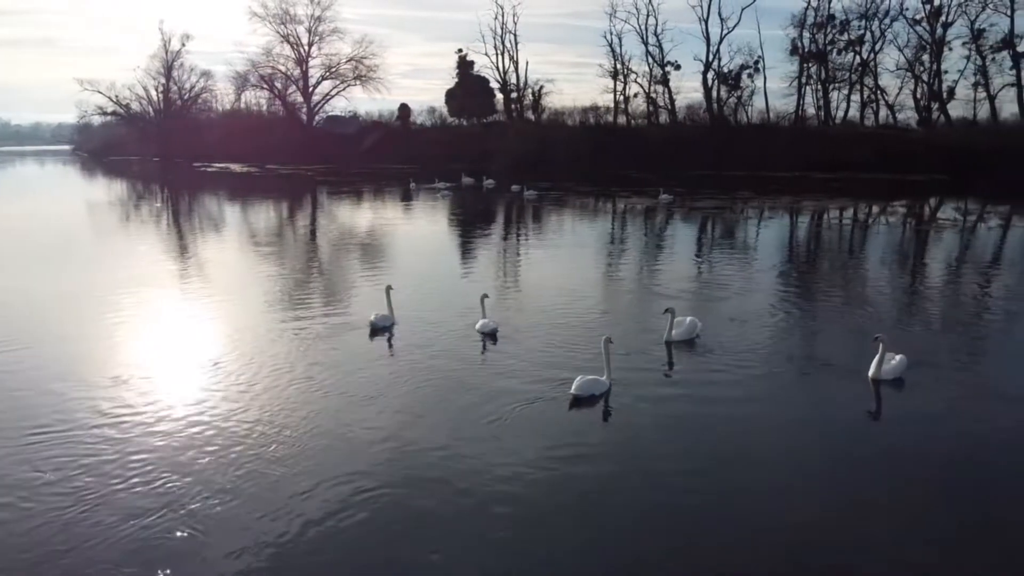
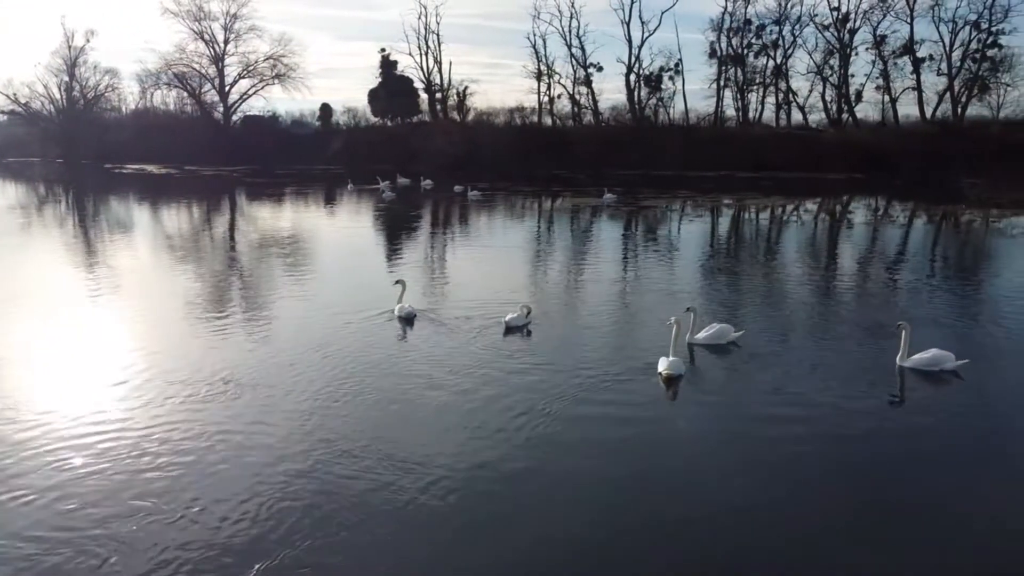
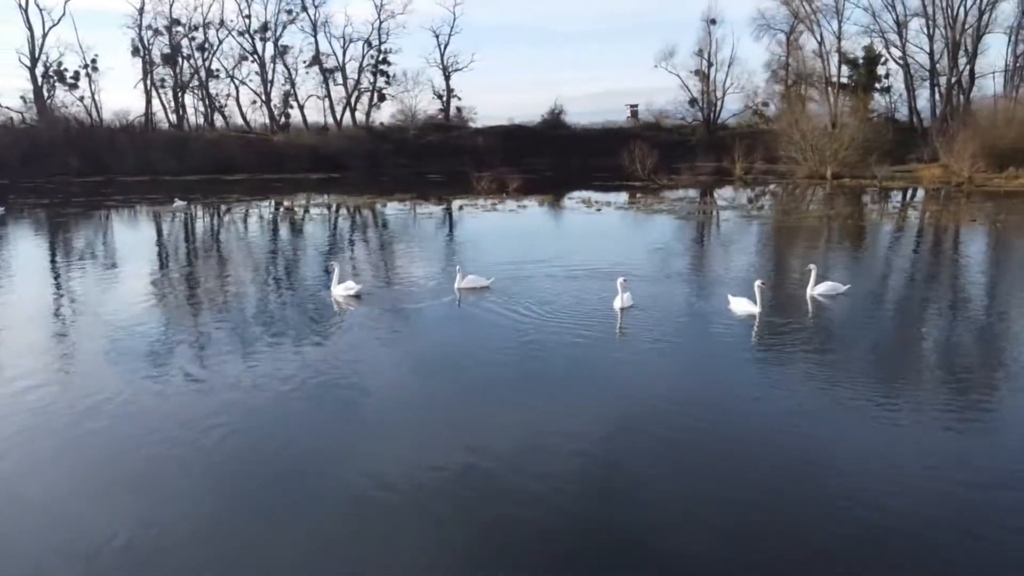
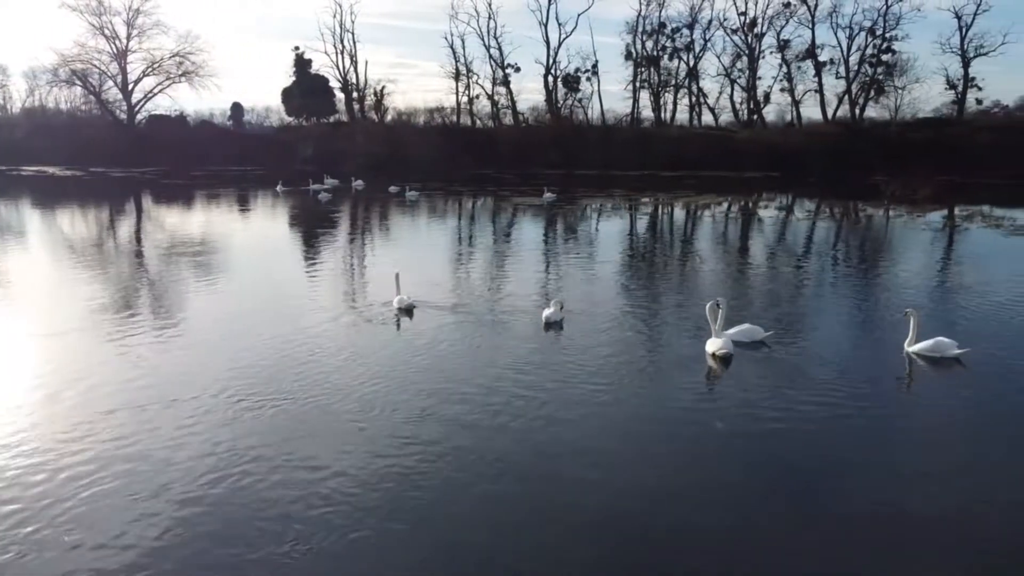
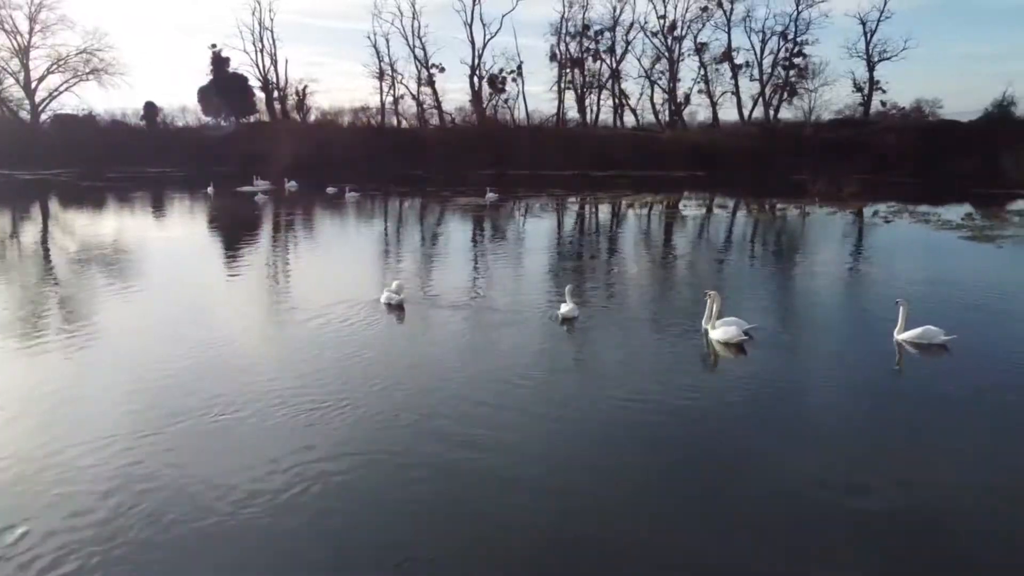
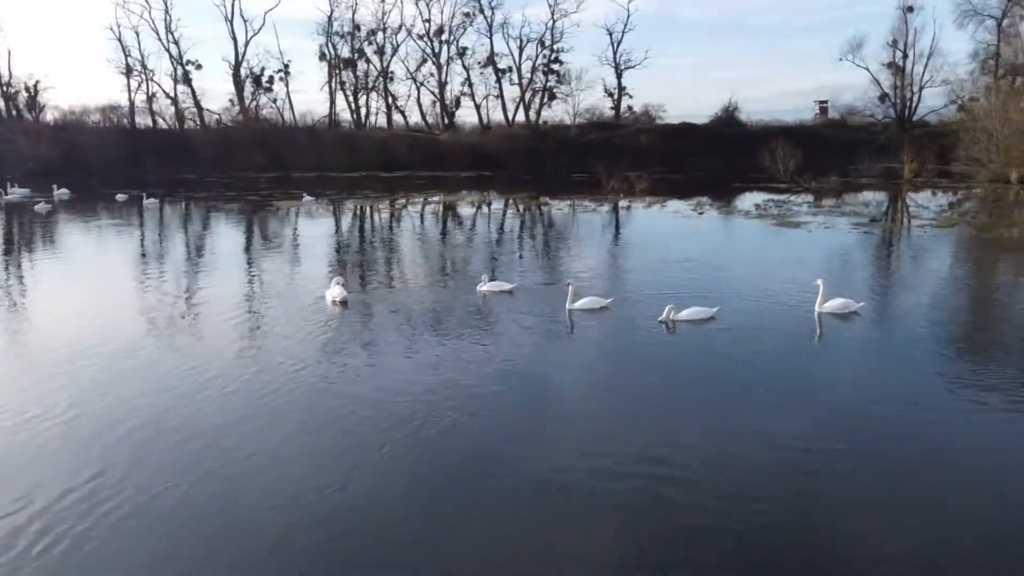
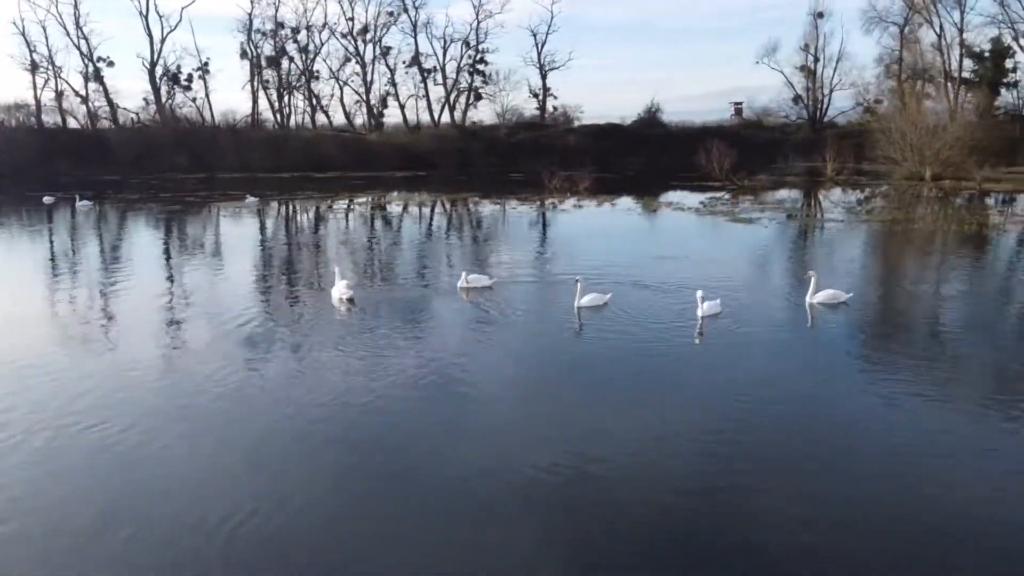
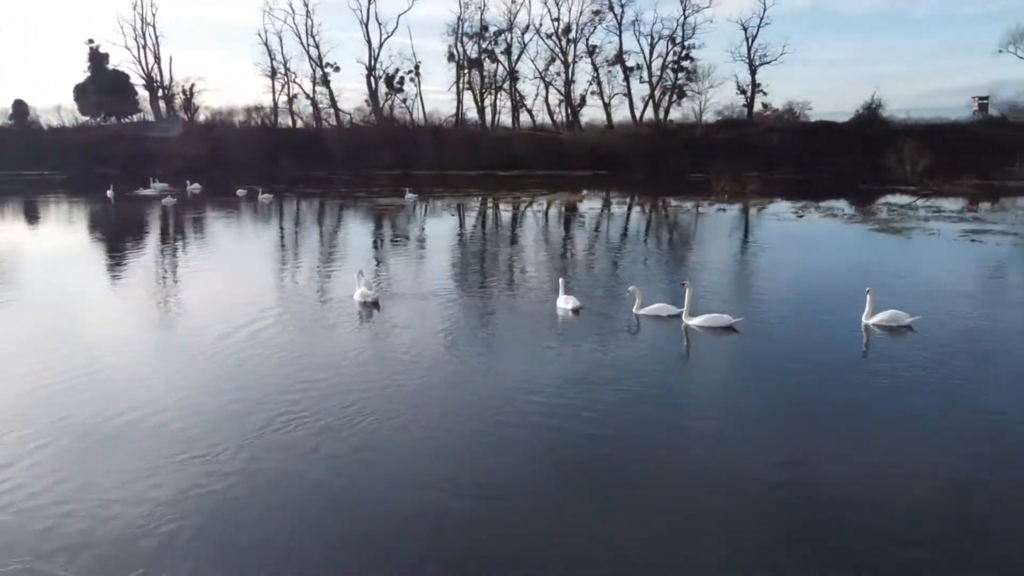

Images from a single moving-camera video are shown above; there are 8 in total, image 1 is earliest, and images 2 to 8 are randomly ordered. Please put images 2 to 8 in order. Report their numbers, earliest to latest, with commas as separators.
2, 4, 5, 8, 6, 7, 3
